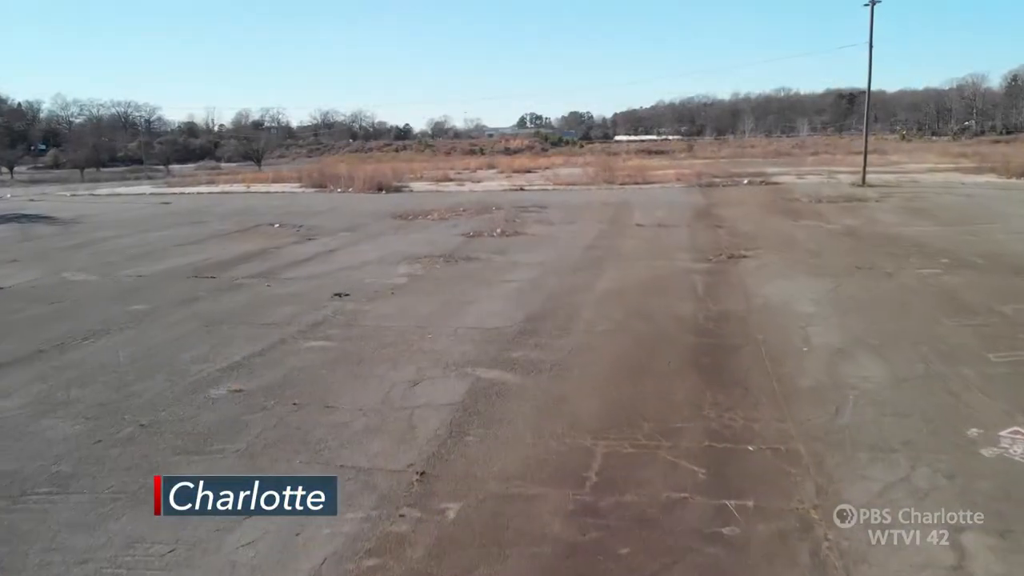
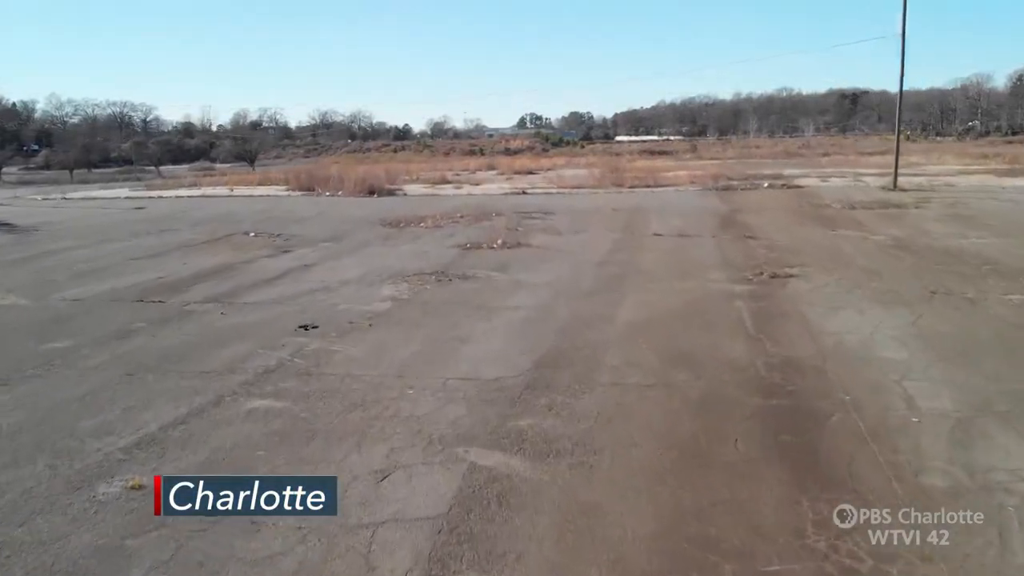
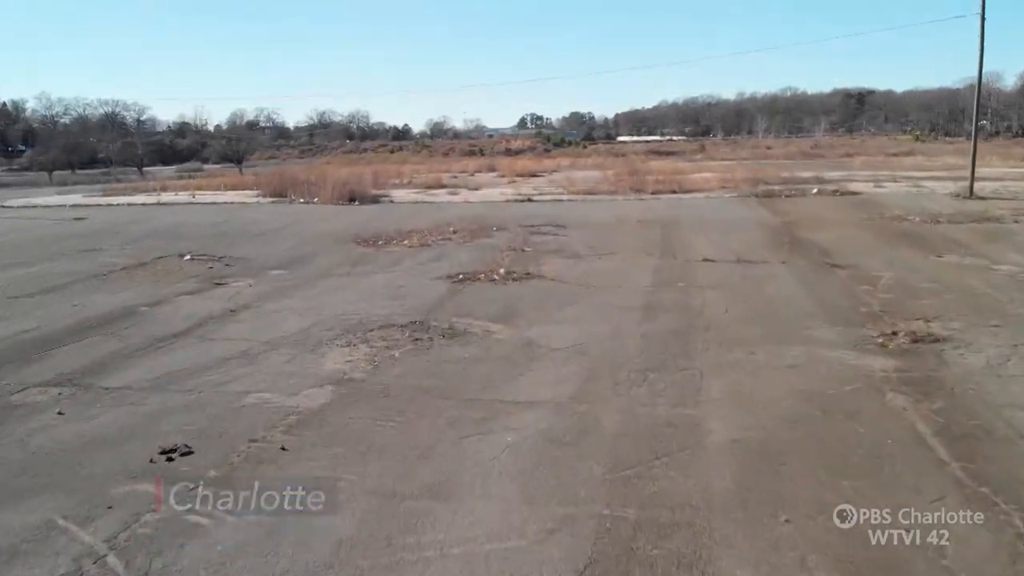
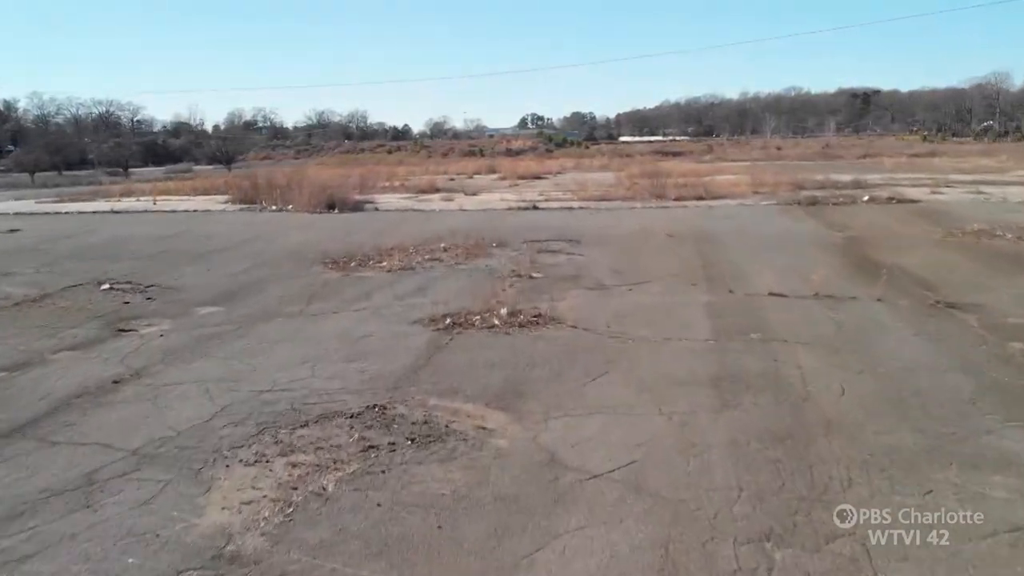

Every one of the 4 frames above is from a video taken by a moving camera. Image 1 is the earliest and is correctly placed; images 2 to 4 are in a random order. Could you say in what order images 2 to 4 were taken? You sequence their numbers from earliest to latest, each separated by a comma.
2, 3, 4
